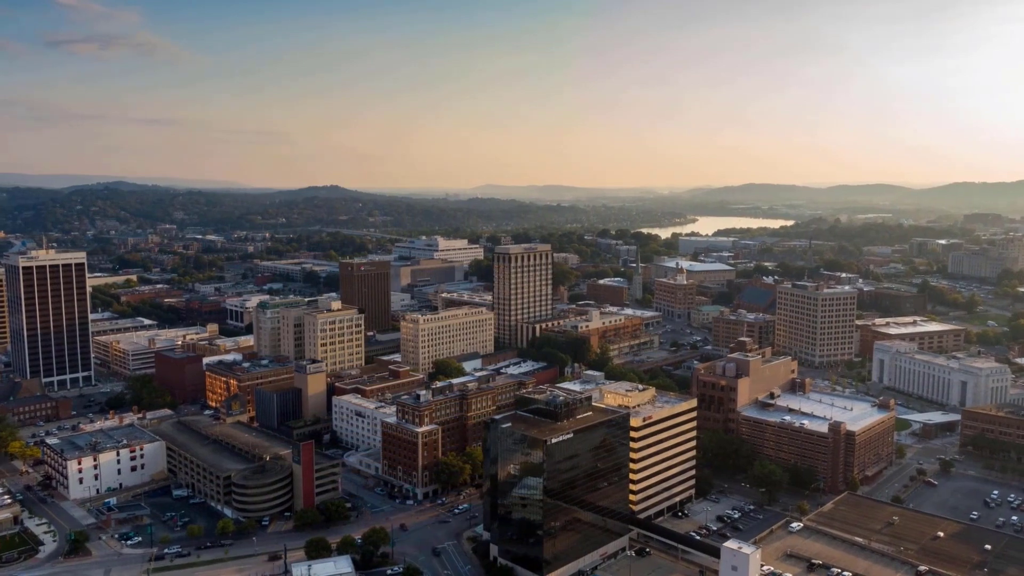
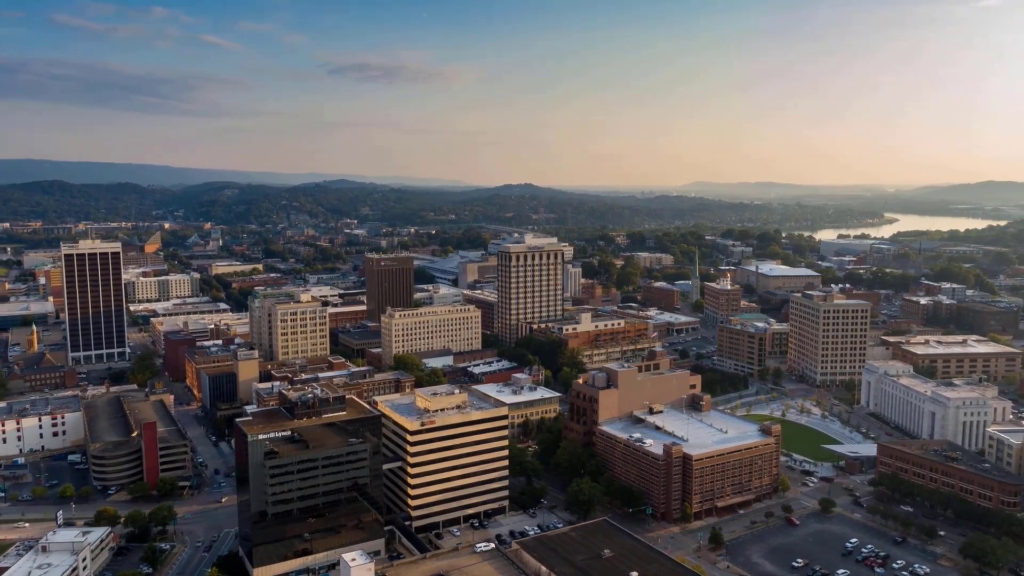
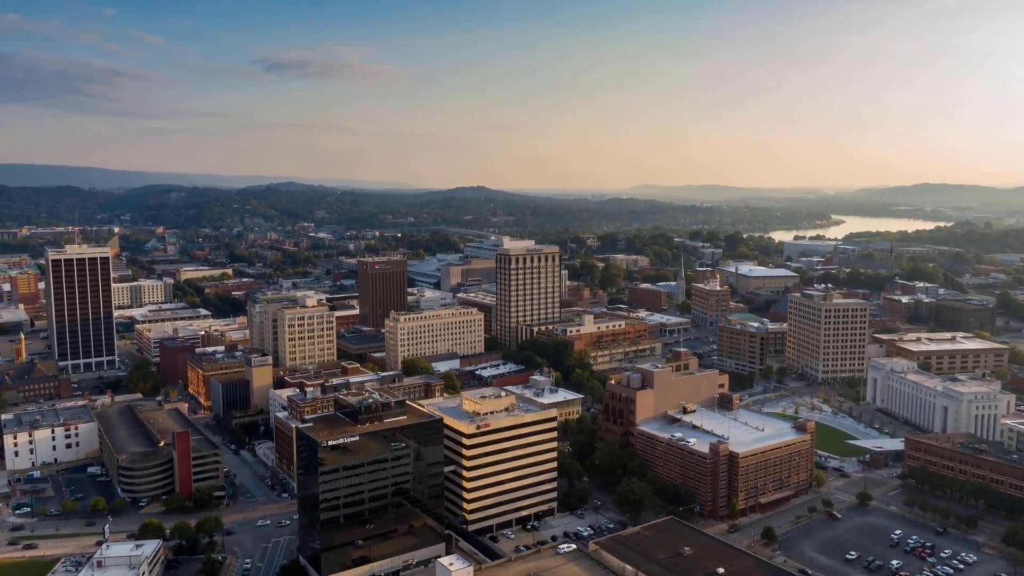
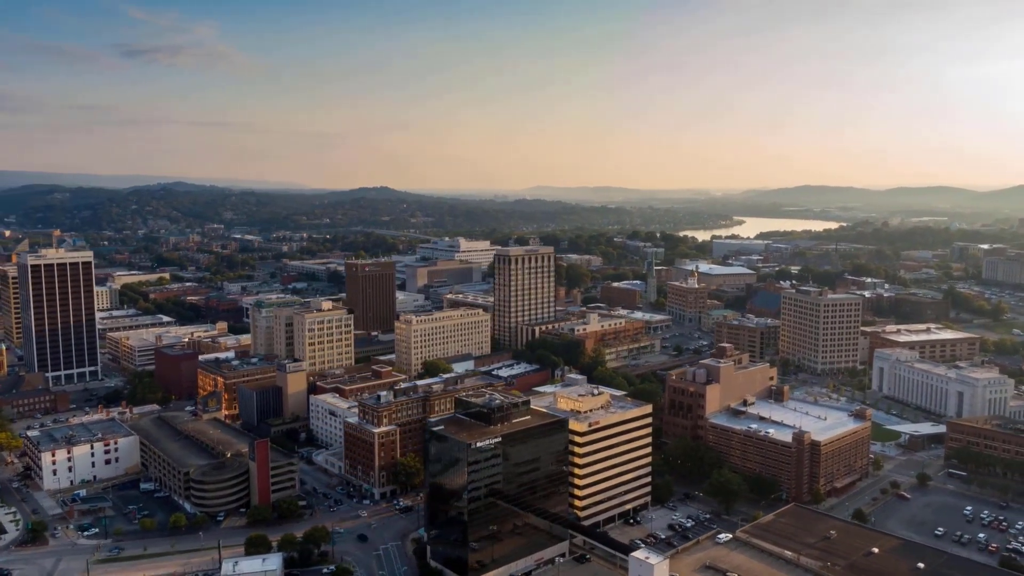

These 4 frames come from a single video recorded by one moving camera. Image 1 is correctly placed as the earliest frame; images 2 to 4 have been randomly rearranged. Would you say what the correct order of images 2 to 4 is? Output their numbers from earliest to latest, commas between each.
4, 3, 2
